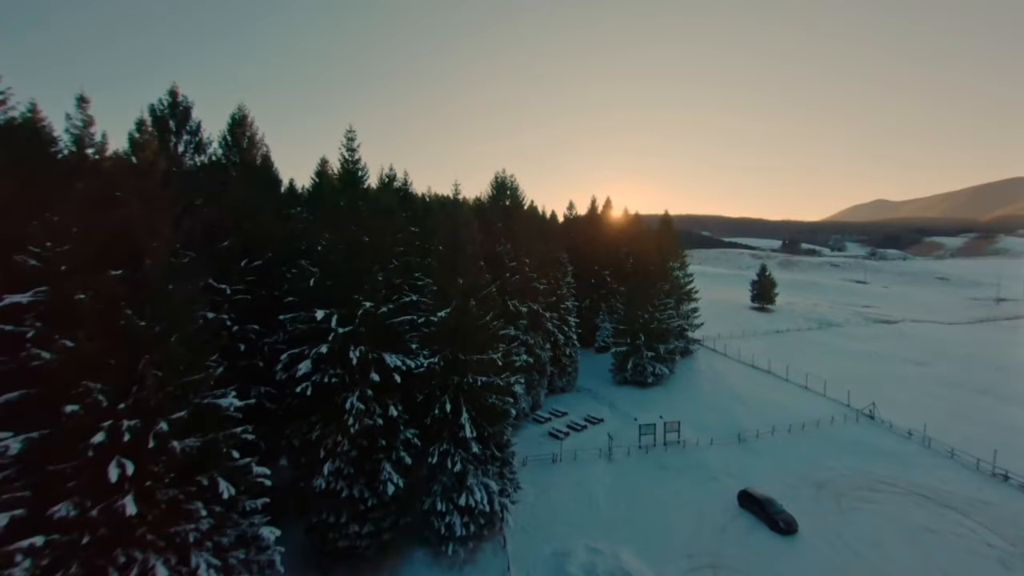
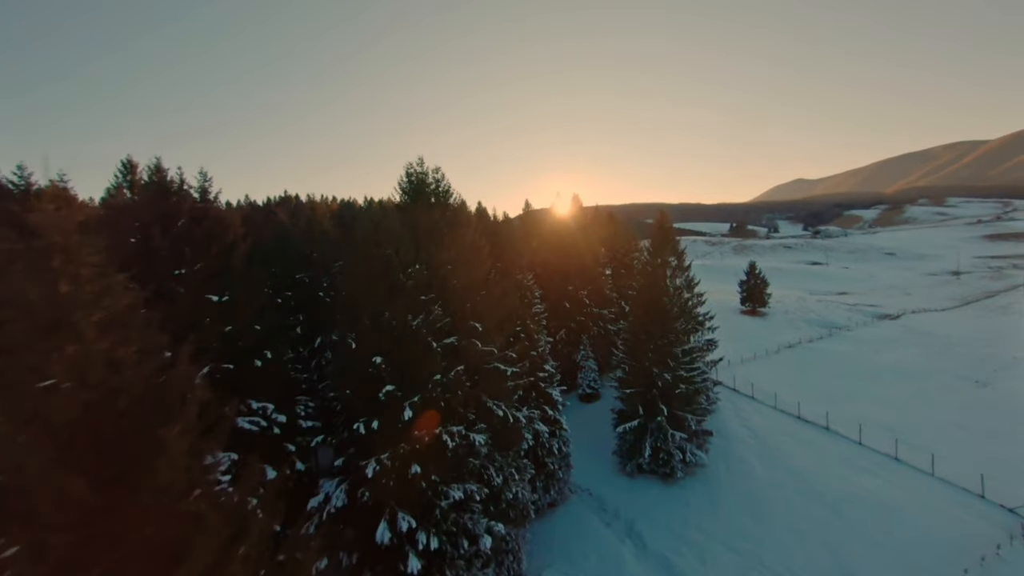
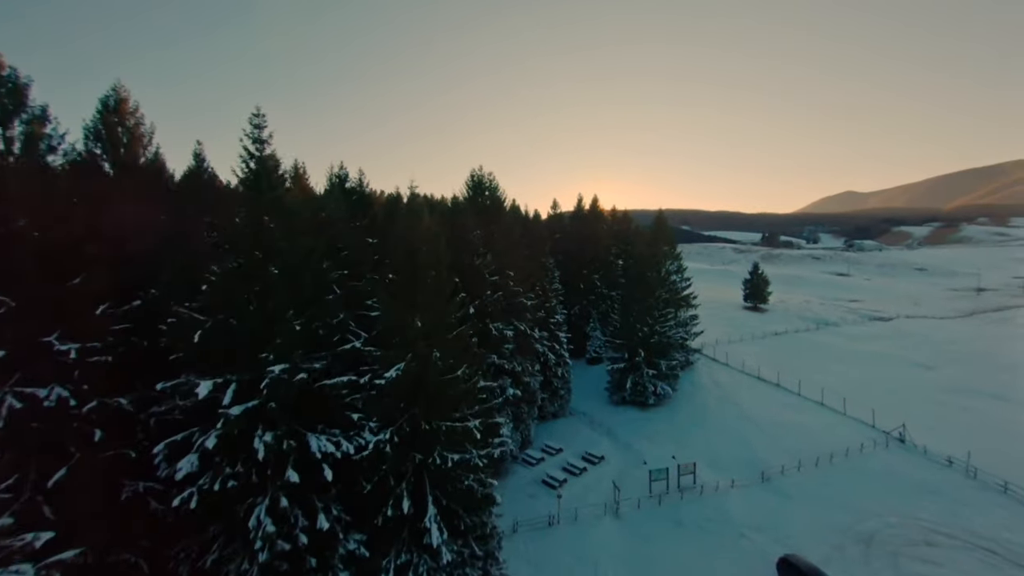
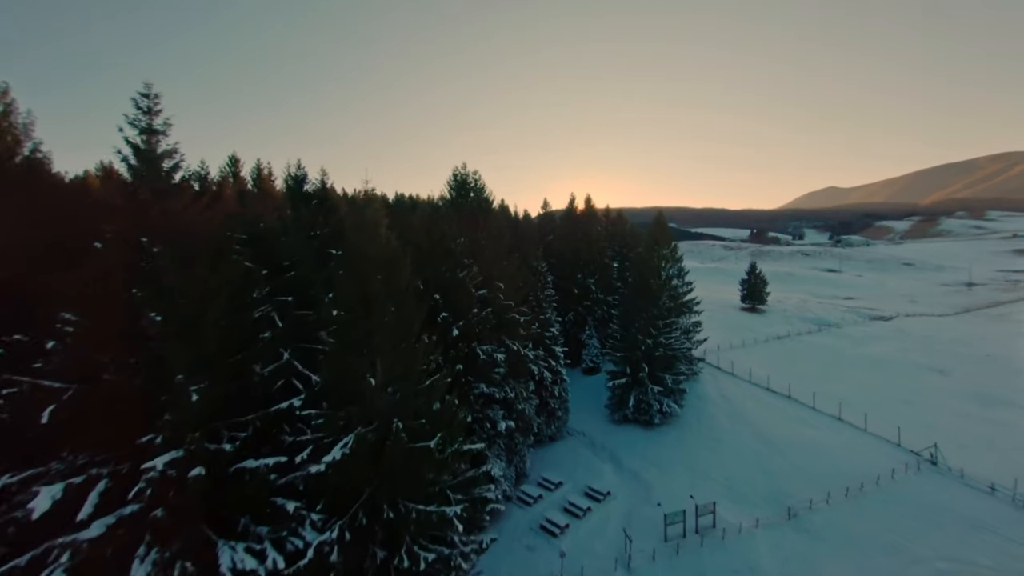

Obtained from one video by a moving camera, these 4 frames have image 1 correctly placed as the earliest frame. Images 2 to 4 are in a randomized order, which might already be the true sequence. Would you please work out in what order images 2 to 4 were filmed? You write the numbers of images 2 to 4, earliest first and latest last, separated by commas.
3, 4, 2
